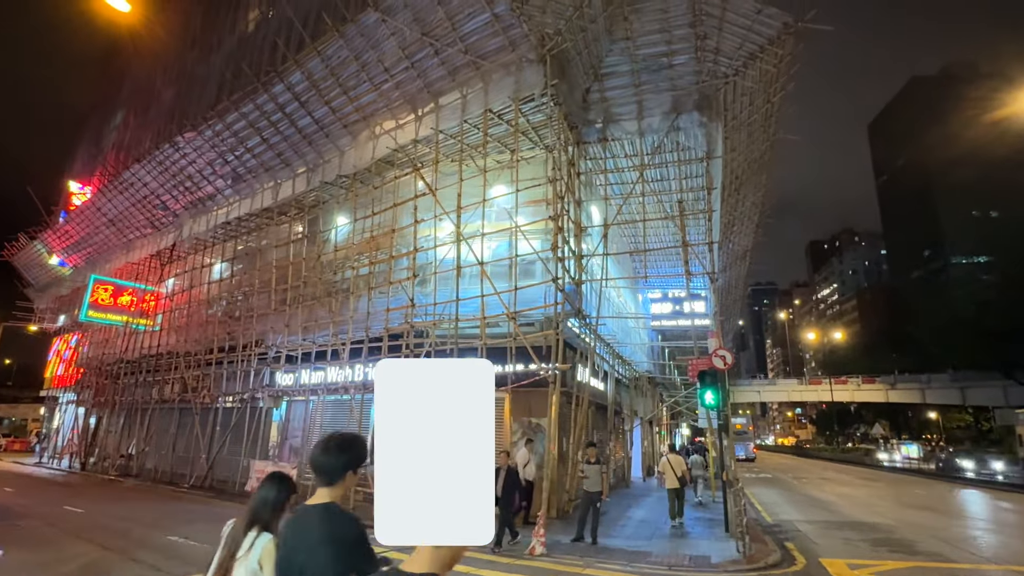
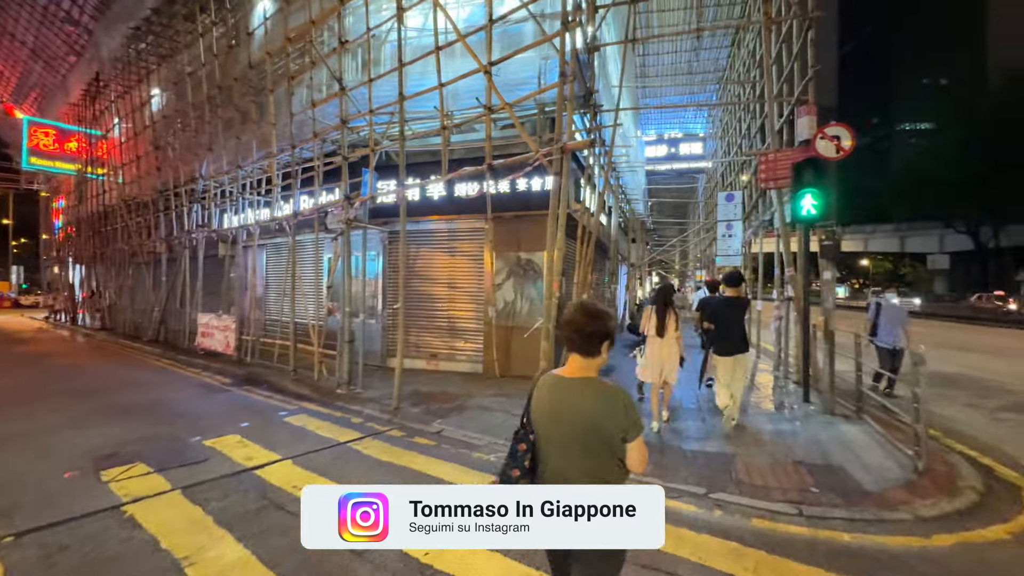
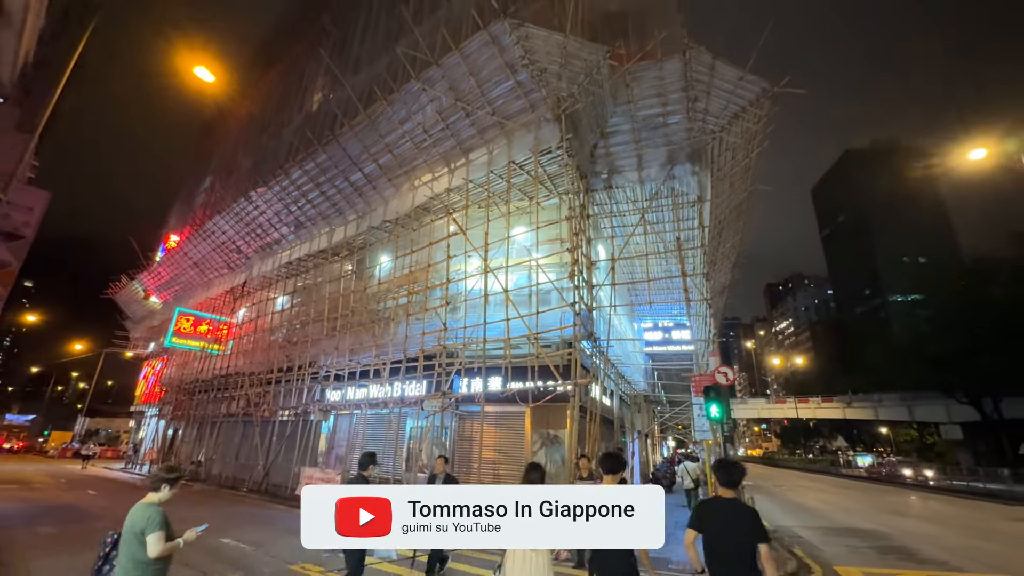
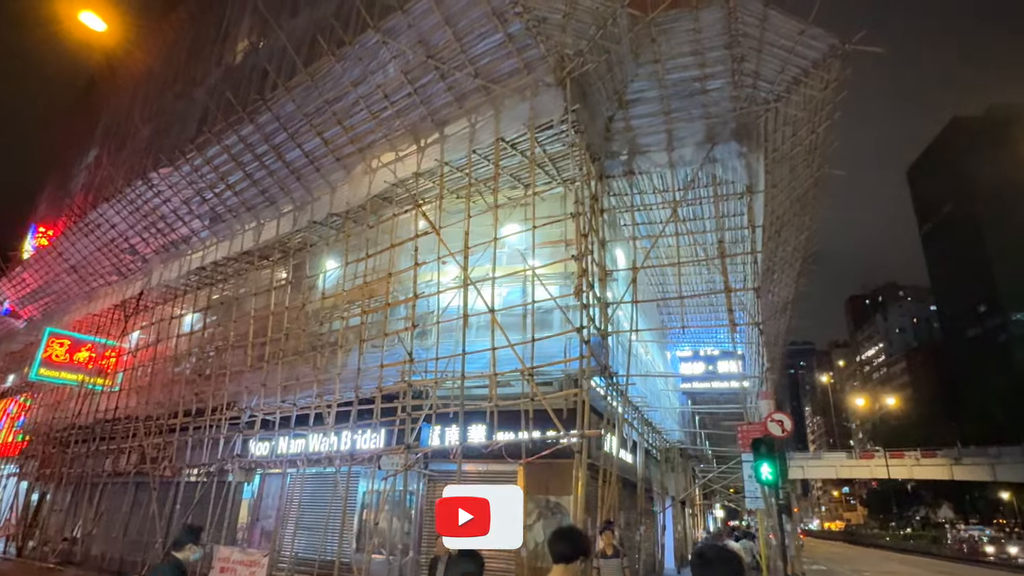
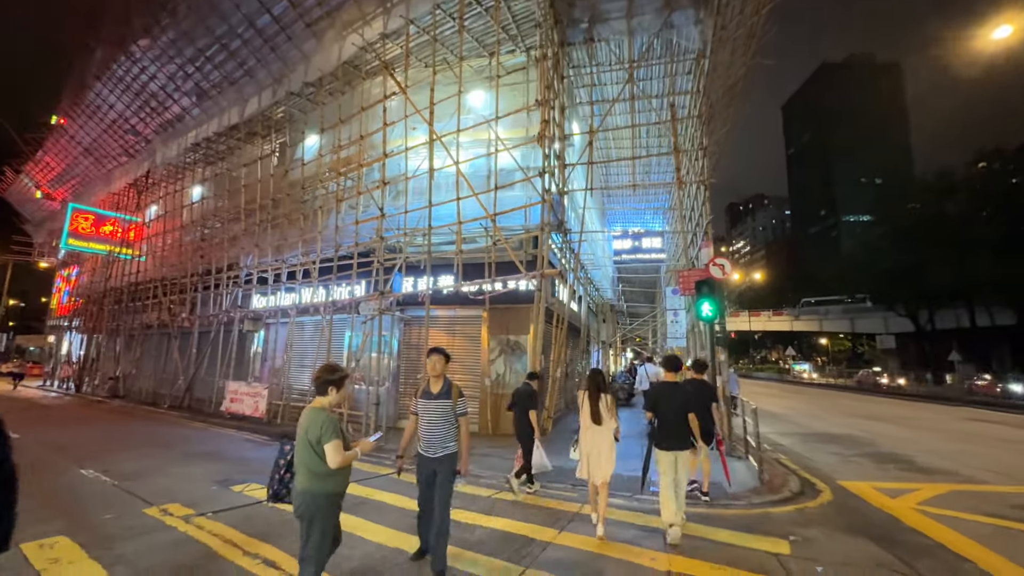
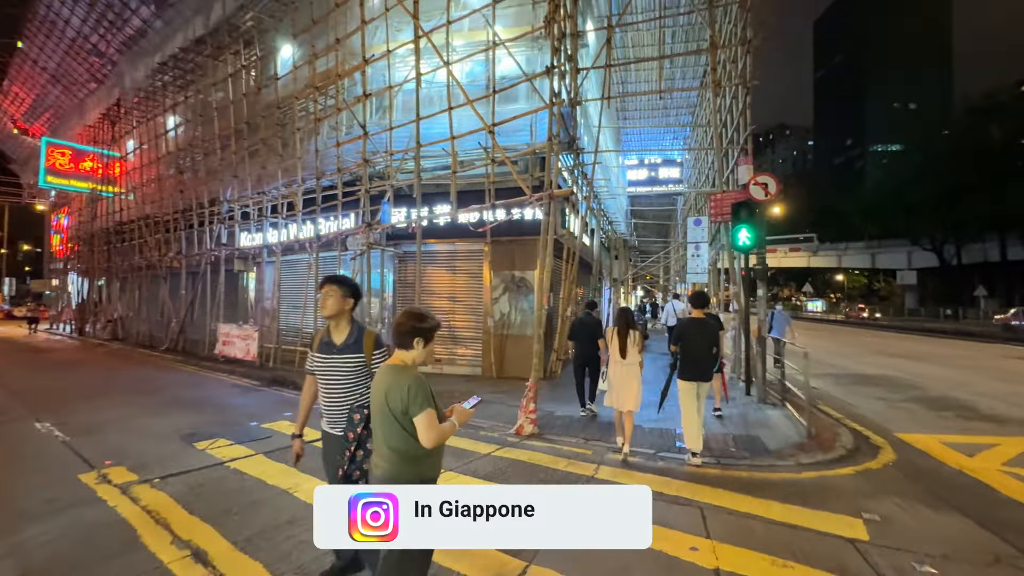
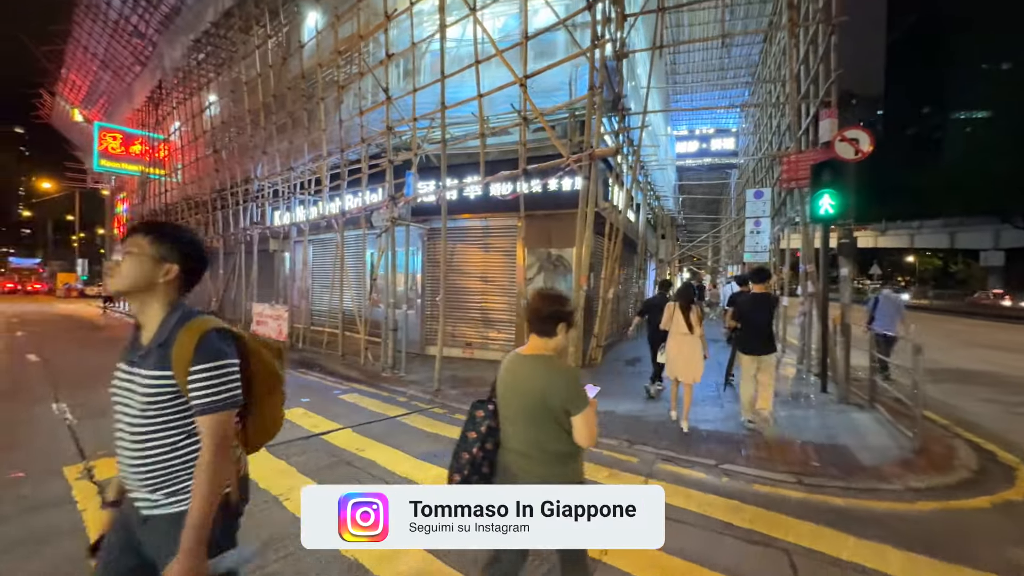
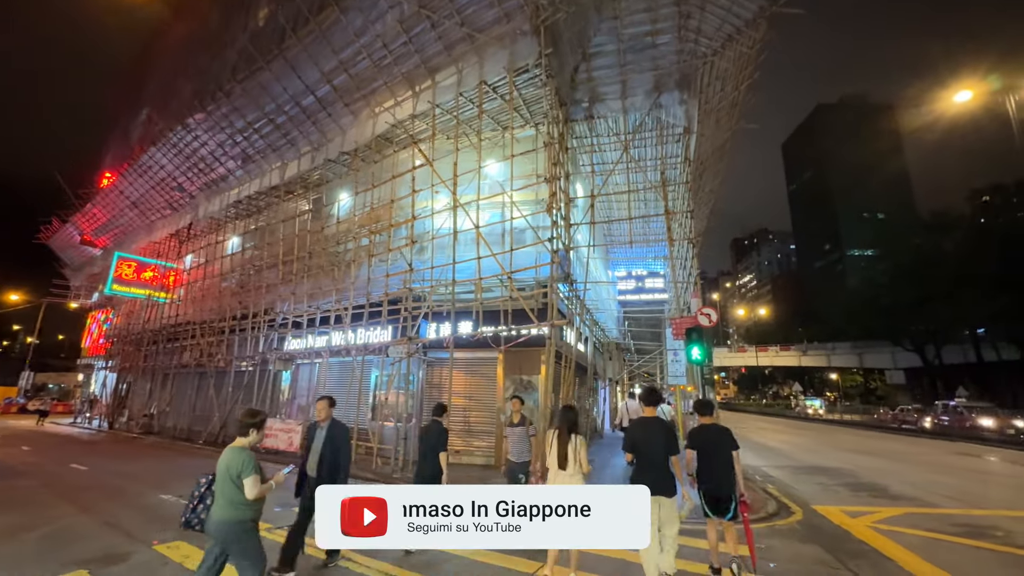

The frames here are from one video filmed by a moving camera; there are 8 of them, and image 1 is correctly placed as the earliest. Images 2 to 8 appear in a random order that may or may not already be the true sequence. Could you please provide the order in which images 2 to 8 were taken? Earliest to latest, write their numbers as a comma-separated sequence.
4, 3, 8, 5, 6, 7, 2
